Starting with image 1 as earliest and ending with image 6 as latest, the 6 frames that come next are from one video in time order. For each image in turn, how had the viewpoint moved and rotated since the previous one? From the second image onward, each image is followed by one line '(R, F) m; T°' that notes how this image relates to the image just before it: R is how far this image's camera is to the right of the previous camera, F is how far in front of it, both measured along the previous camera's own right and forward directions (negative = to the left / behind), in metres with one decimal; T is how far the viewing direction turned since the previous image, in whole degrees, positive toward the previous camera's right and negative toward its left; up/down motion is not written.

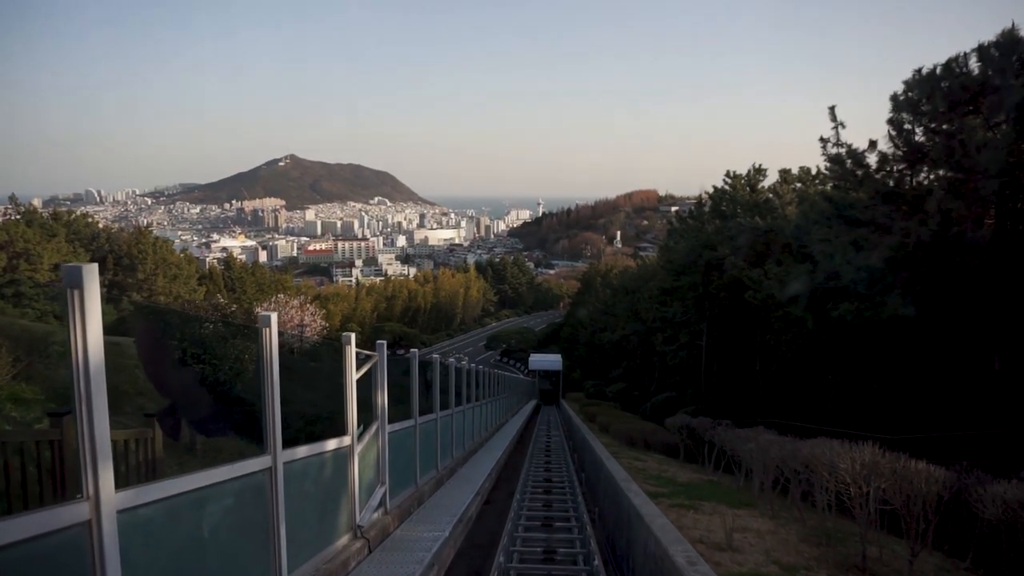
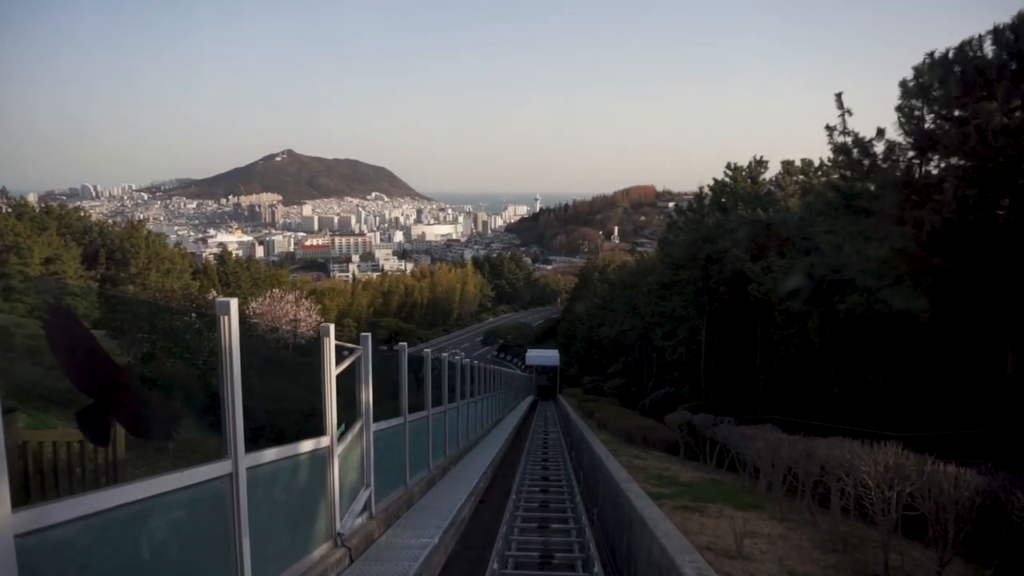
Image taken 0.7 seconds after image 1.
(0.0, +0.4) m; 0°
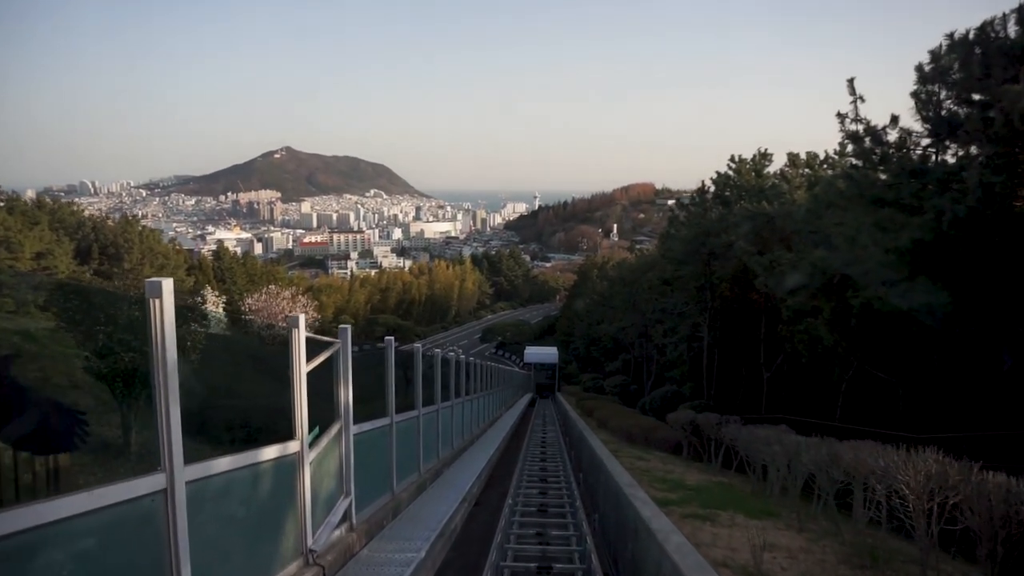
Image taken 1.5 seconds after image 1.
(0.0, +0.6) m; 0°
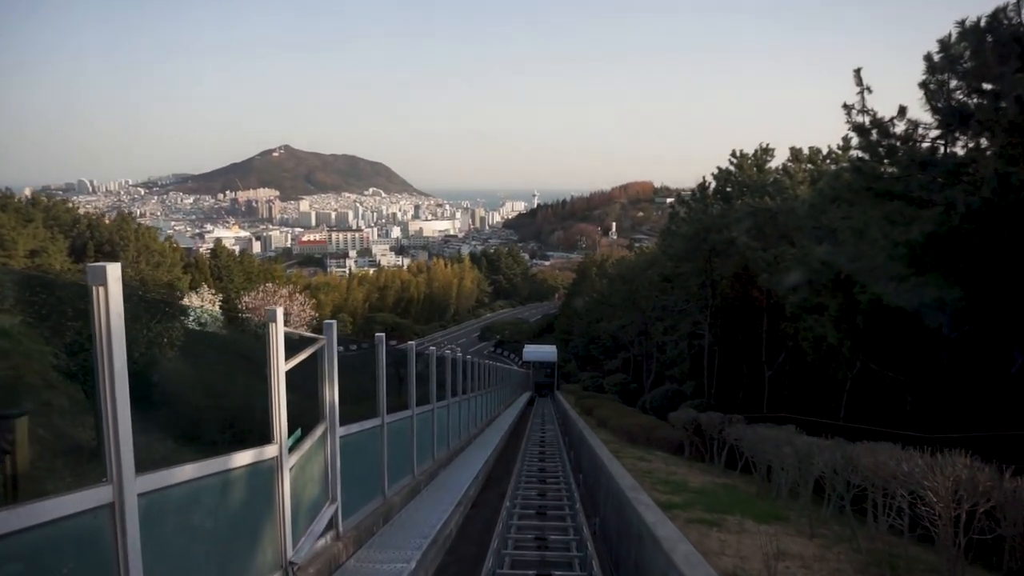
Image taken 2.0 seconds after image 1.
(0.0, +0.3) m; 0°
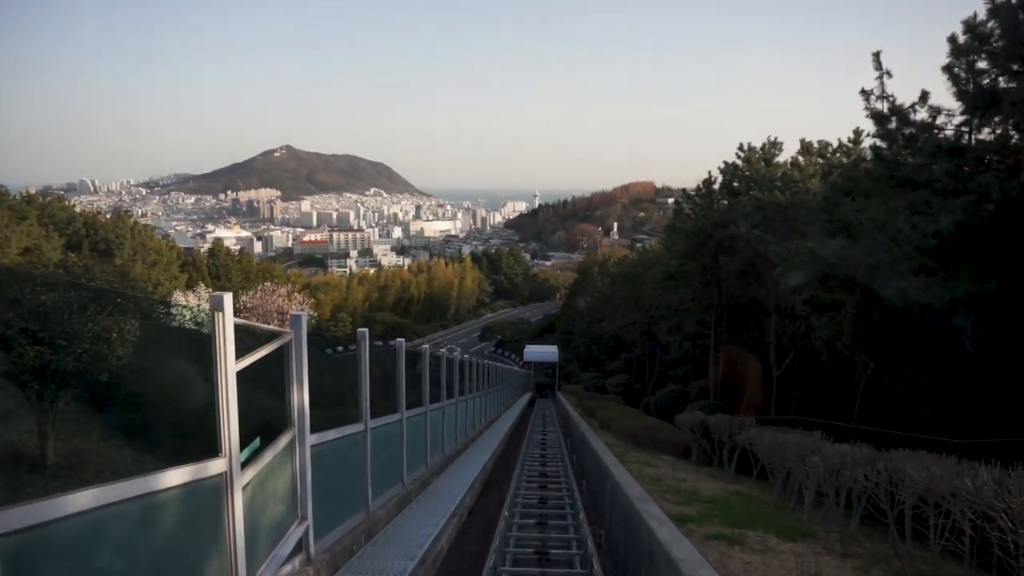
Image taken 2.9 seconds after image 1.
(0.0, +0.7) m; 0°
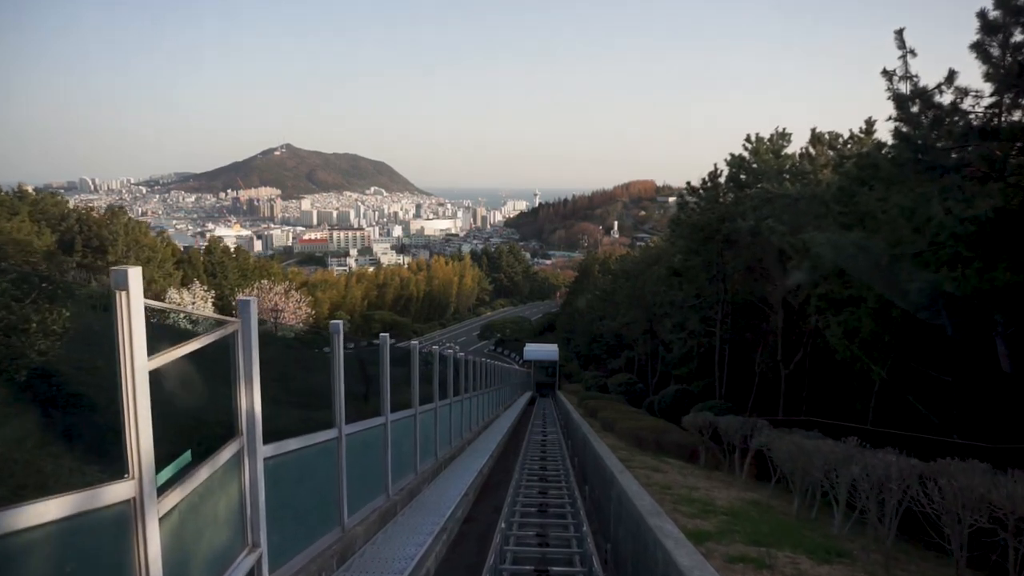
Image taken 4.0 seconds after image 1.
(0.0, +0.7) m; 0°
